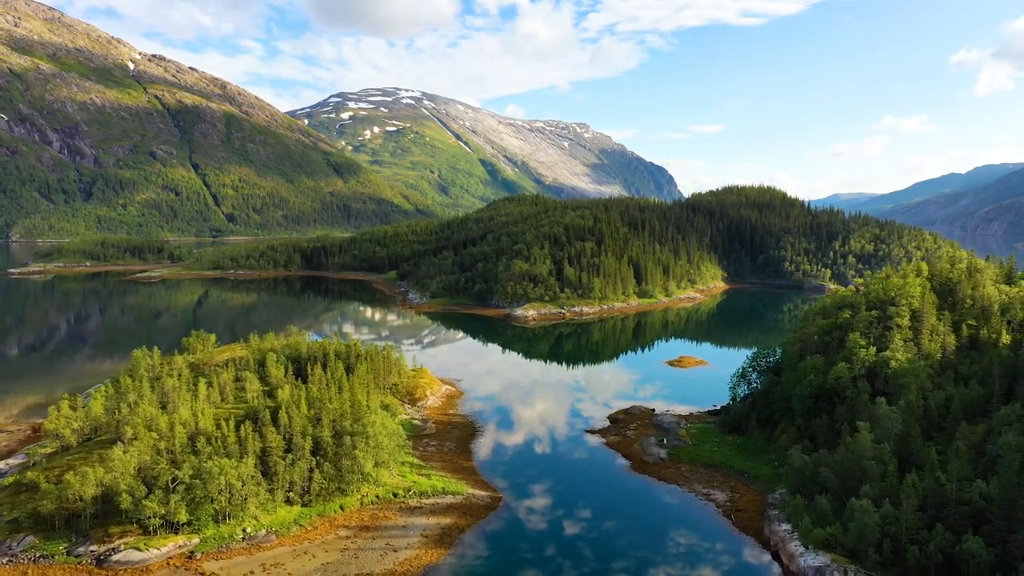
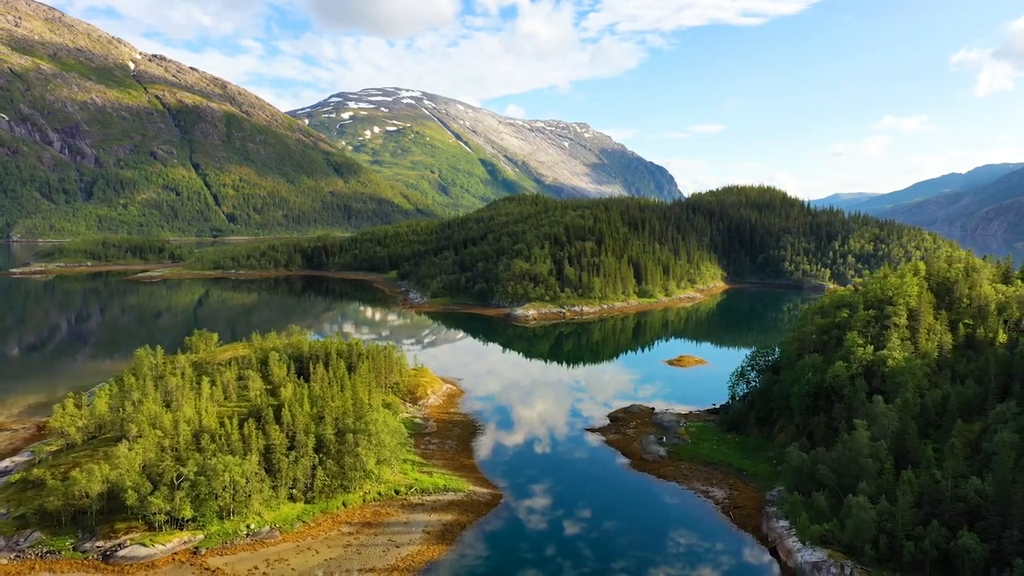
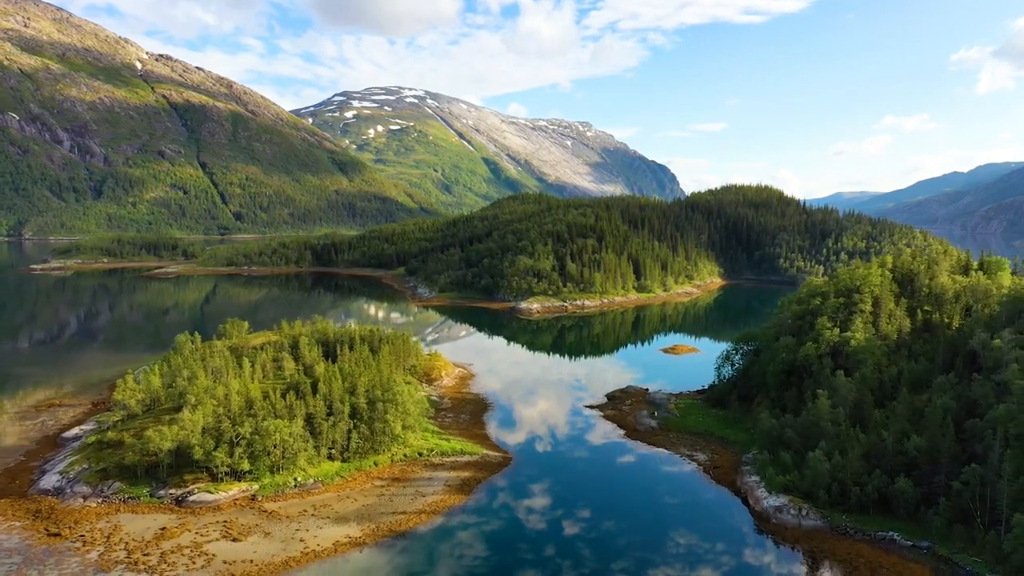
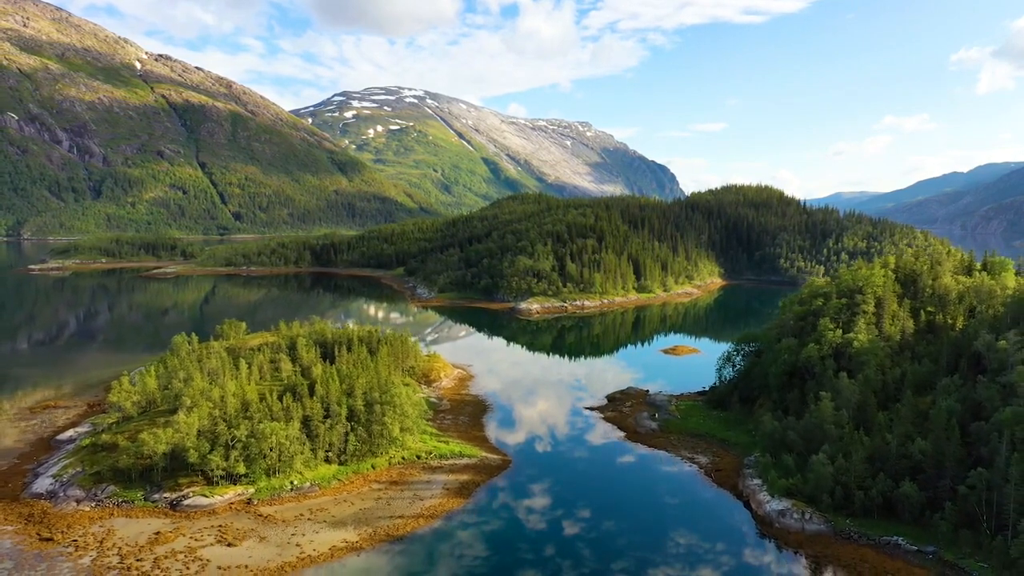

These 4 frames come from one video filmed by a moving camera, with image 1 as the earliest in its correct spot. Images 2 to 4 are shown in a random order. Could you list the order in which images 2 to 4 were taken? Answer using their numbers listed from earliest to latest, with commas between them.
2, 4, 3
